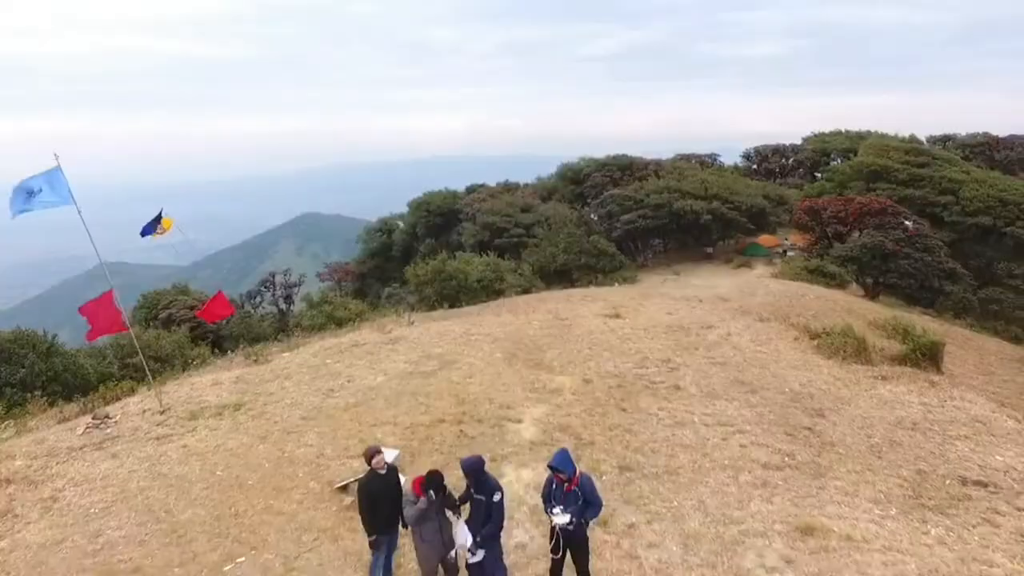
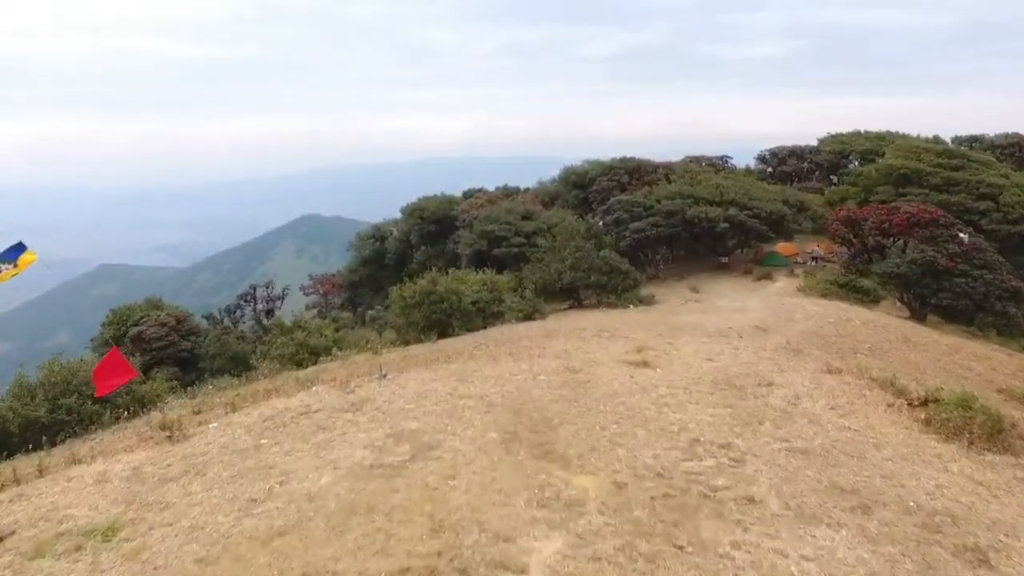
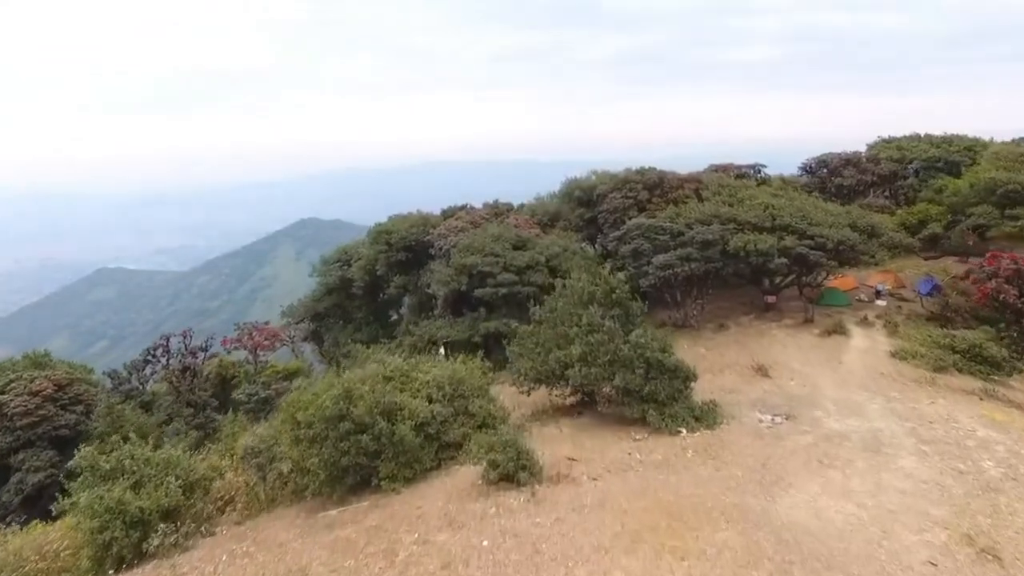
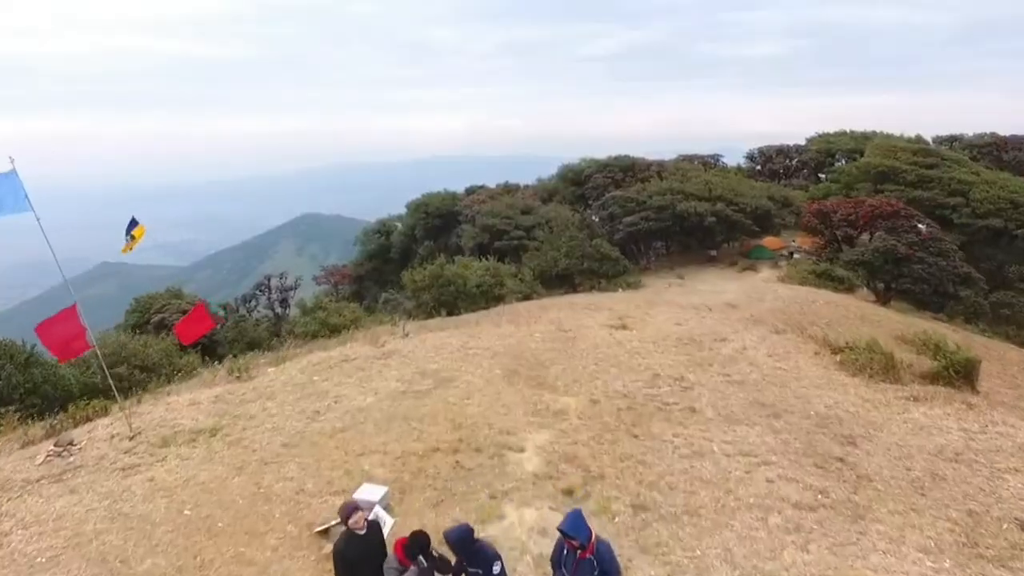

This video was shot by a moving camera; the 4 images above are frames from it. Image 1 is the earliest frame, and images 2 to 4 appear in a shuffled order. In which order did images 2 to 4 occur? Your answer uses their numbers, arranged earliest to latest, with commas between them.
4, 2, 3
